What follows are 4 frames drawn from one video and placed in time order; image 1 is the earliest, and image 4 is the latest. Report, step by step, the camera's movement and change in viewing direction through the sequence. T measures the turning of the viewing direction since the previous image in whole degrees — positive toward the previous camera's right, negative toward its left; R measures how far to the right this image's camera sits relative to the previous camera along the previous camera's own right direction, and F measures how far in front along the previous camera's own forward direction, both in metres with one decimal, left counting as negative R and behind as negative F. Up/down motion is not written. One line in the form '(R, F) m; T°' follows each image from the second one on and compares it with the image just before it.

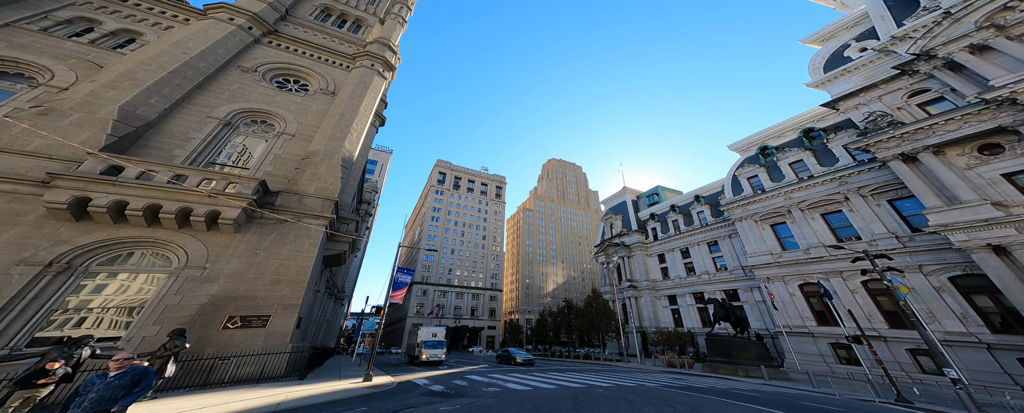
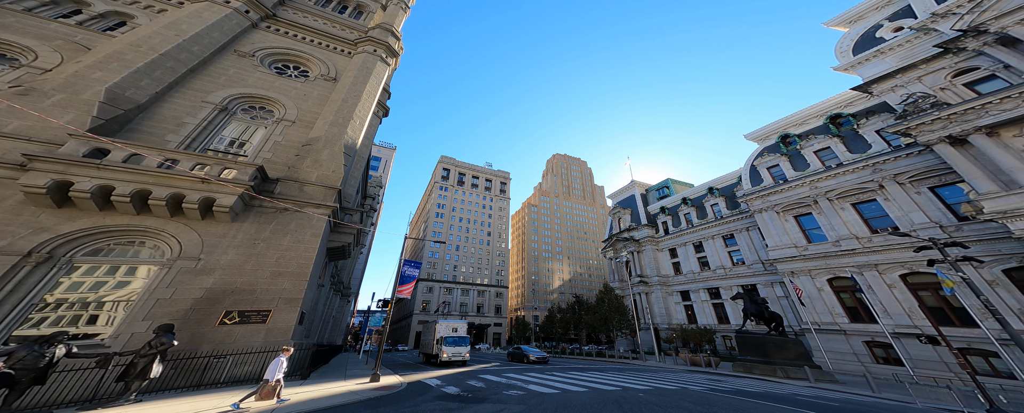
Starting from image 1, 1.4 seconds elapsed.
(-0.5, +0.9) m; -1°
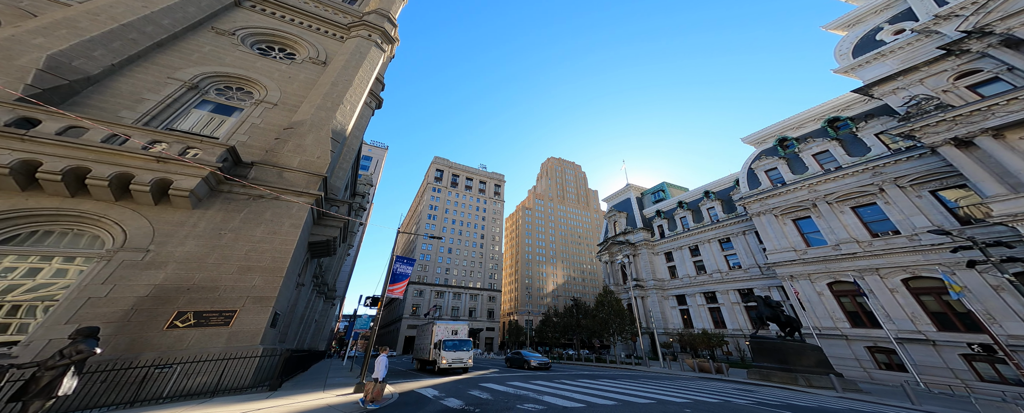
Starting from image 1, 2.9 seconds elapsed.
(-0.4, +1.0) m; +2°
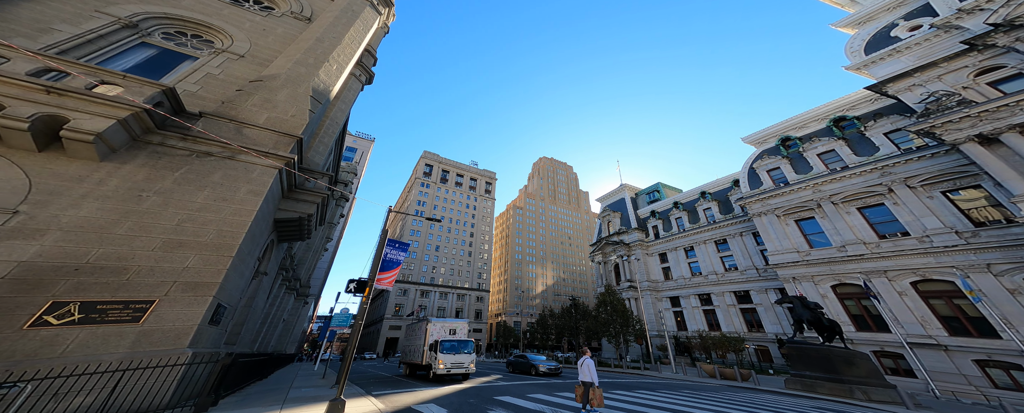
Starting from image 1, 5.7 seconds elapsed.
(-0.9, +1.8) m; +3°
